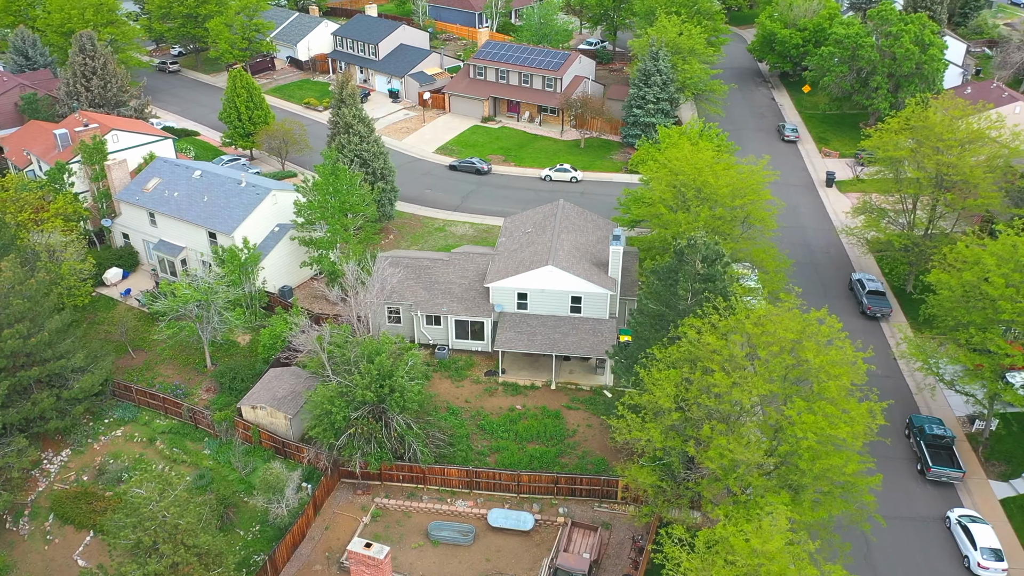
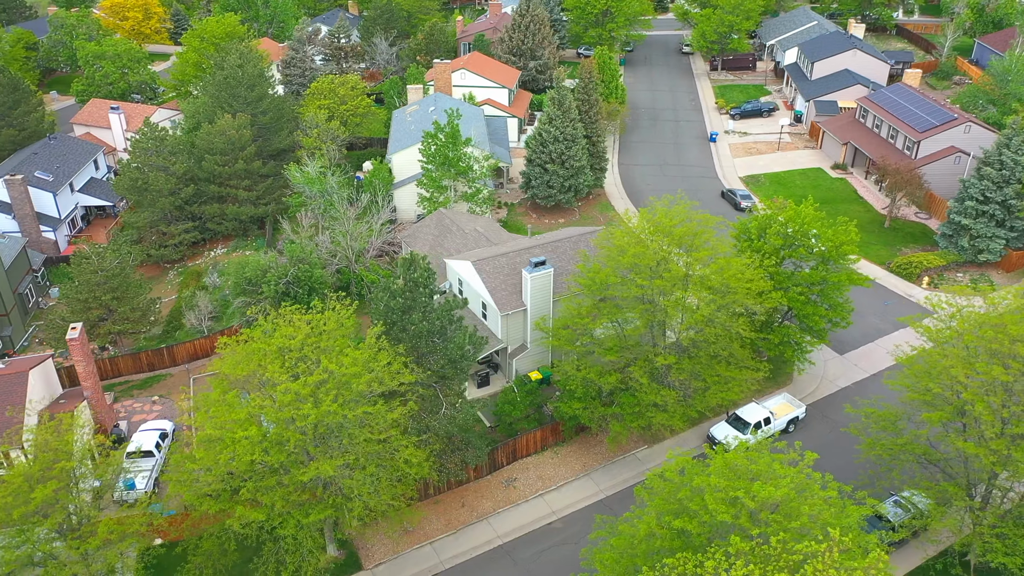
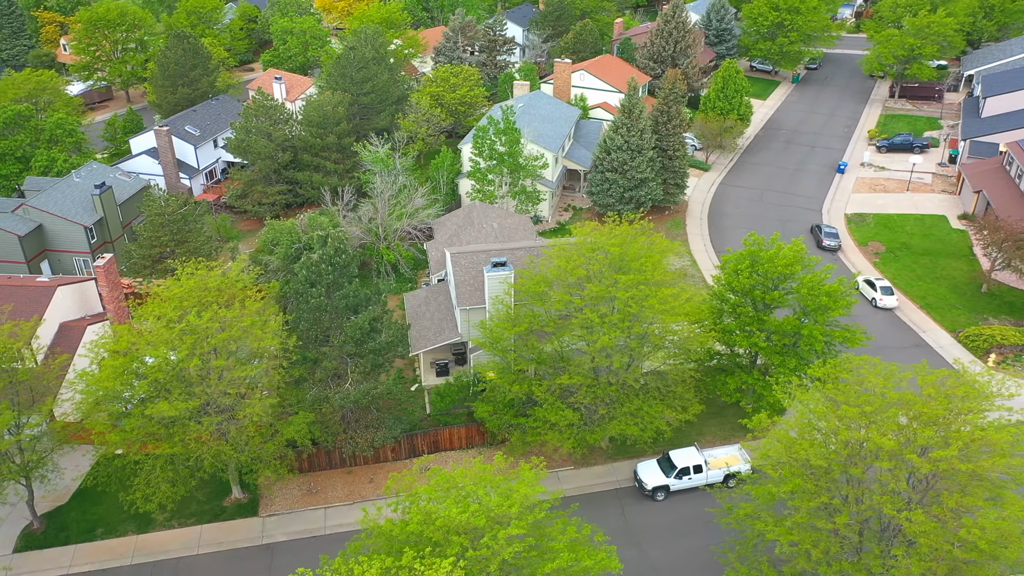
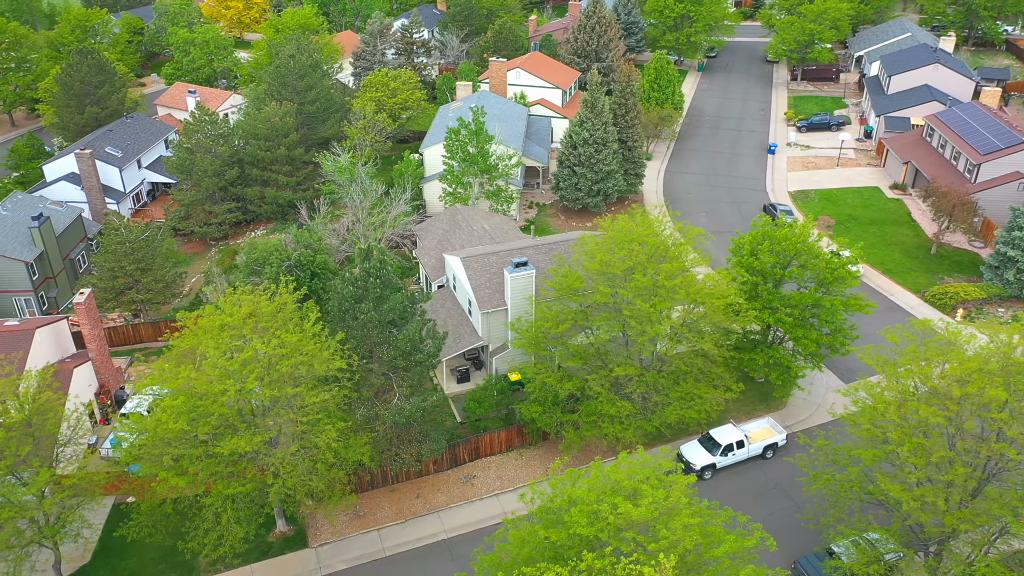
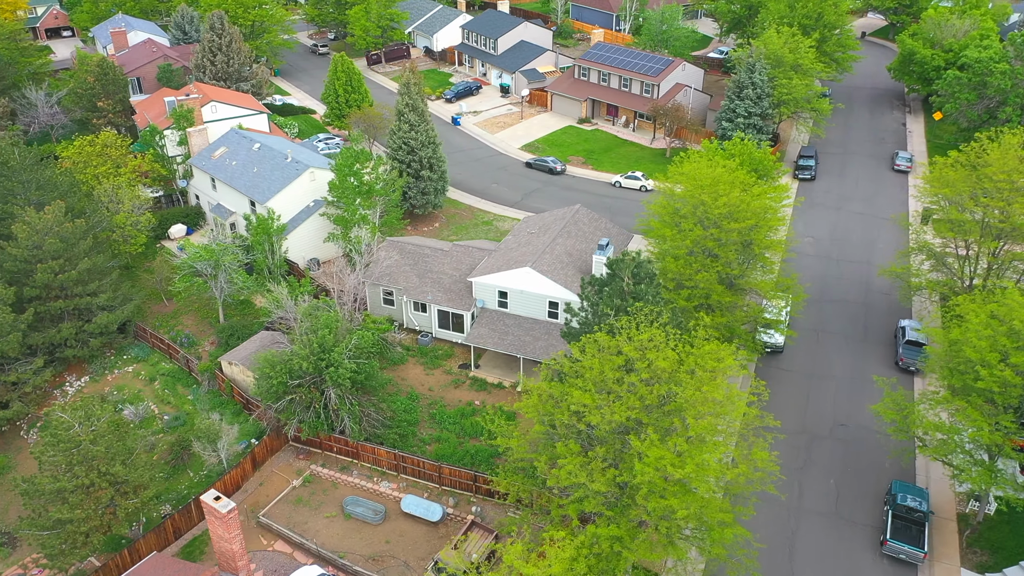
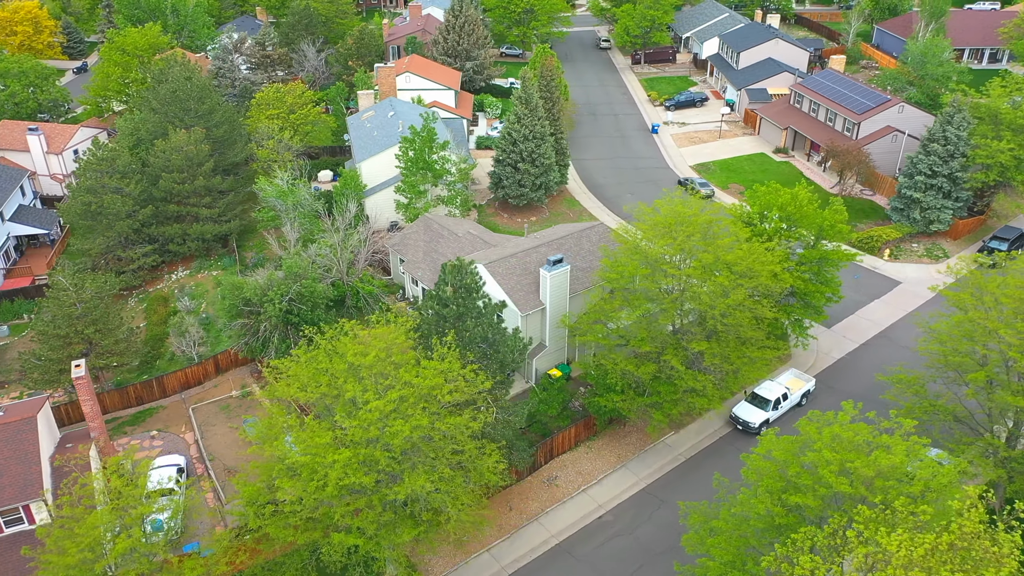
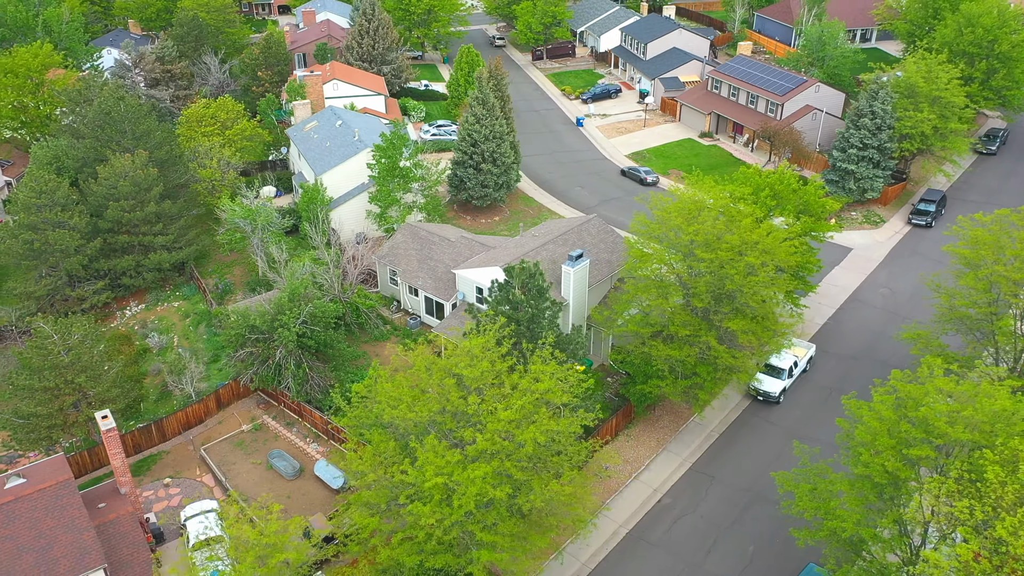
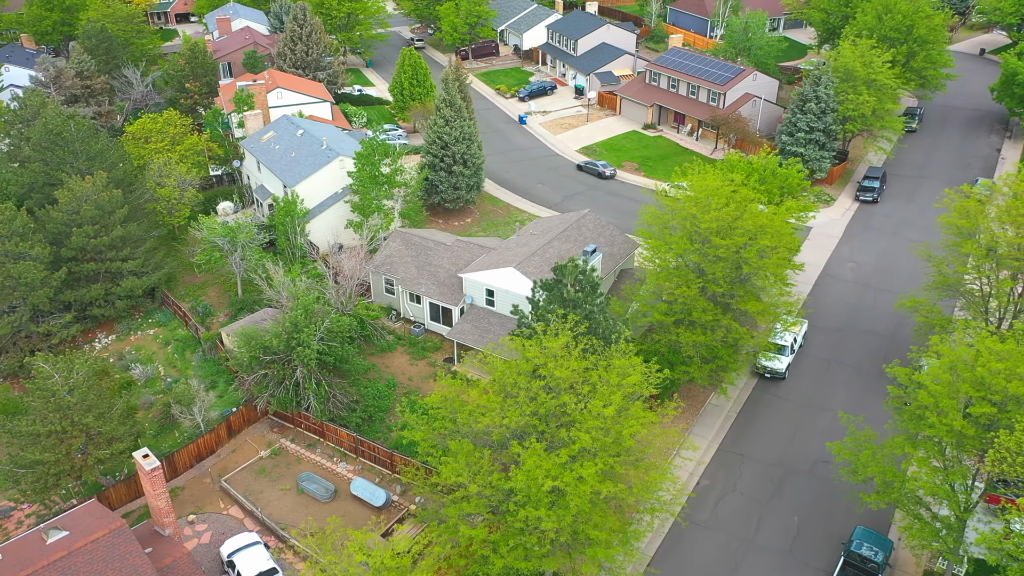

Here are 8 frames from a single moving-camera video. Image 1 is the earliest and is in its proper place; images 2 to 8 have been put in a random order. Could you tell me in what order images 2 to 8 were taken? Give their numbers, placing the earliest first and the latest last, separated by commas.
5, 8, 7, 6, 2, 4, 3
